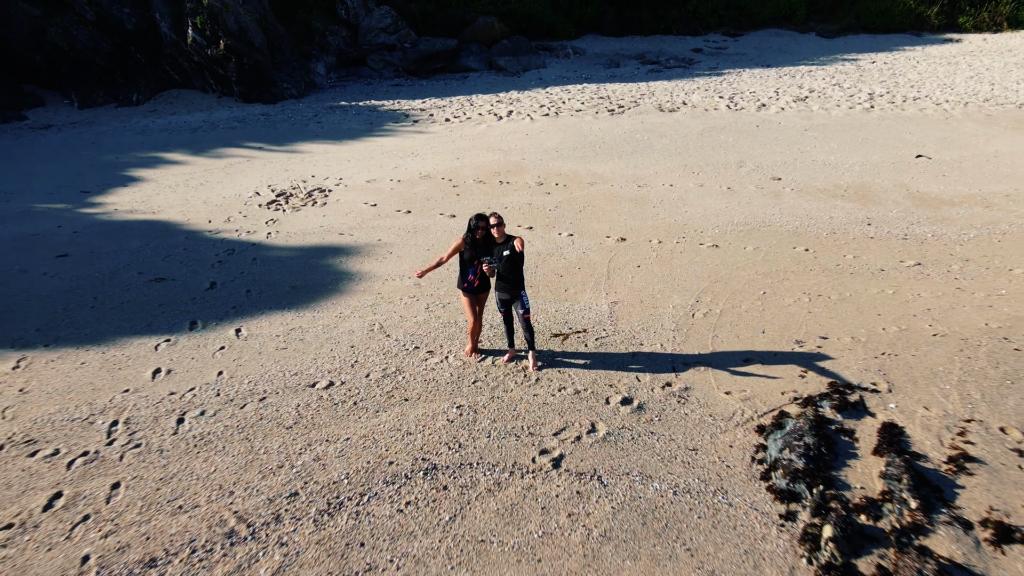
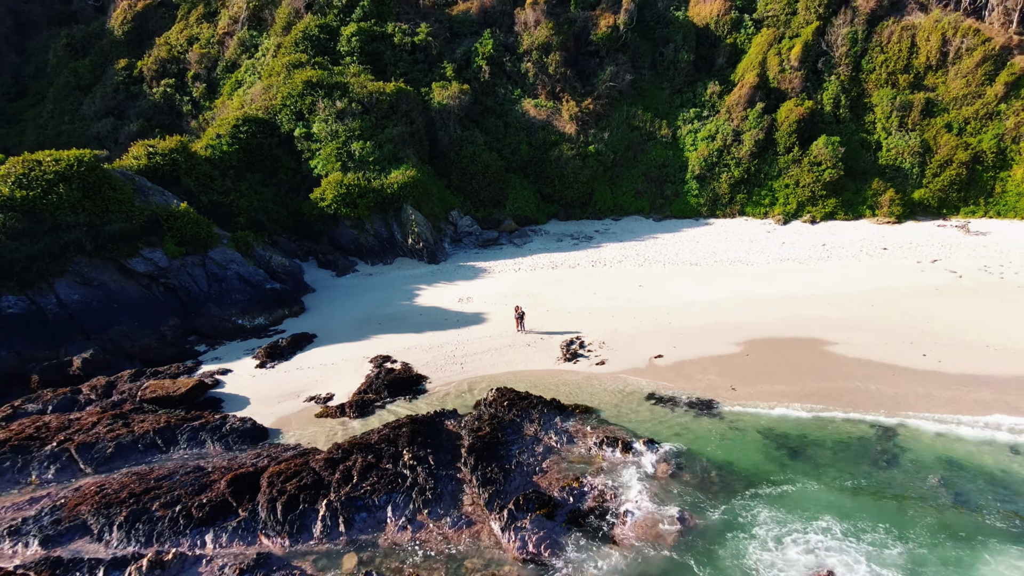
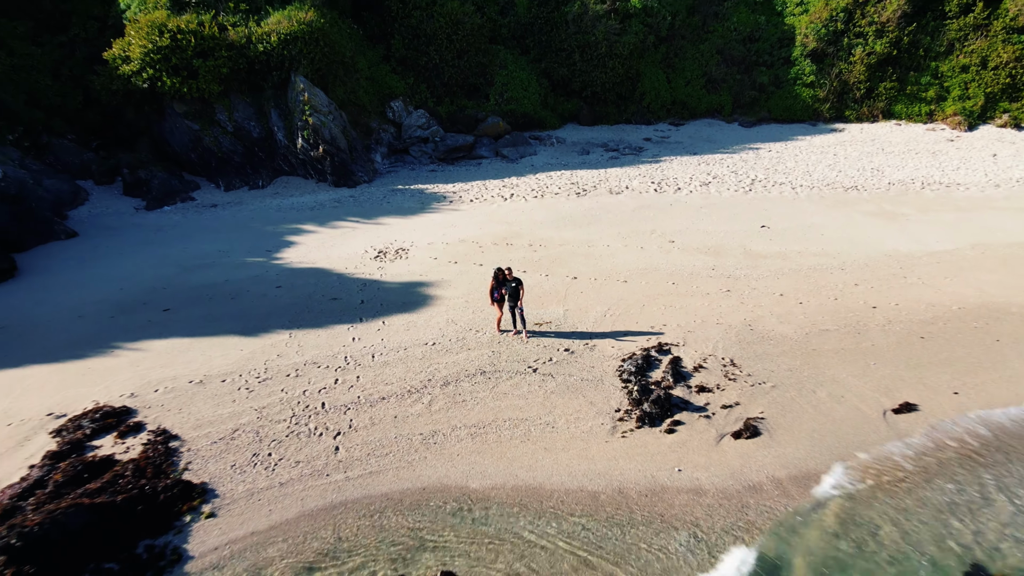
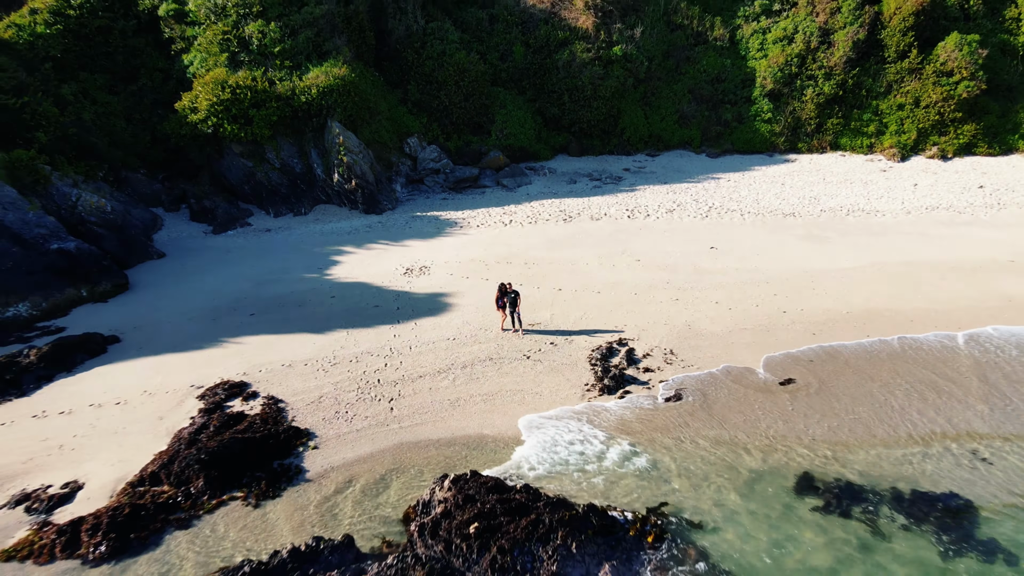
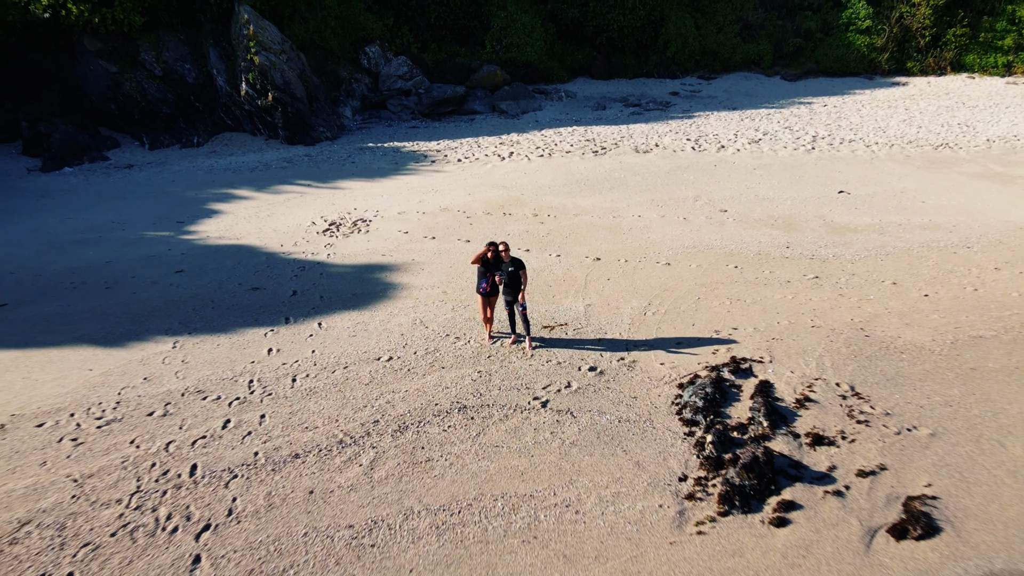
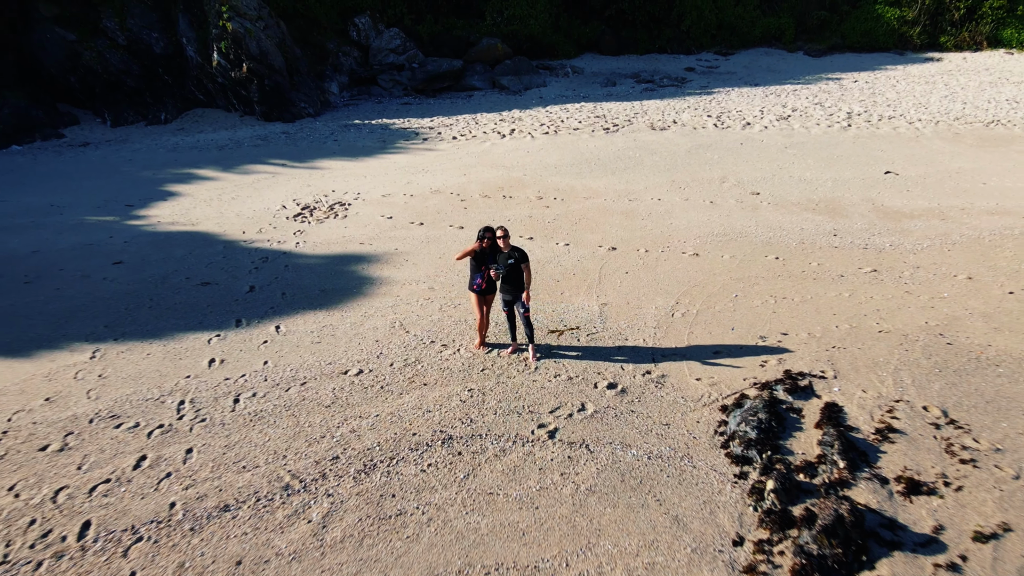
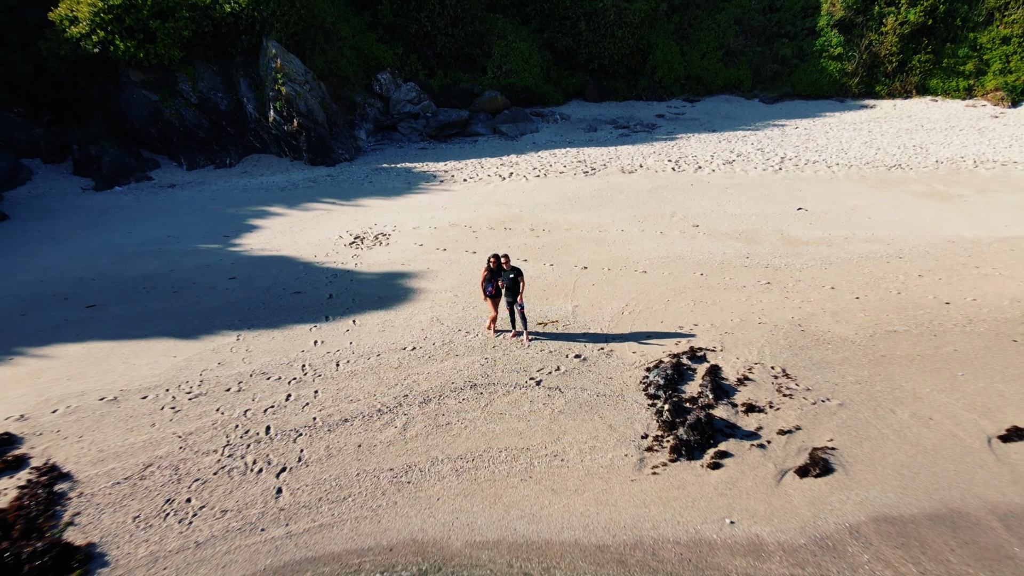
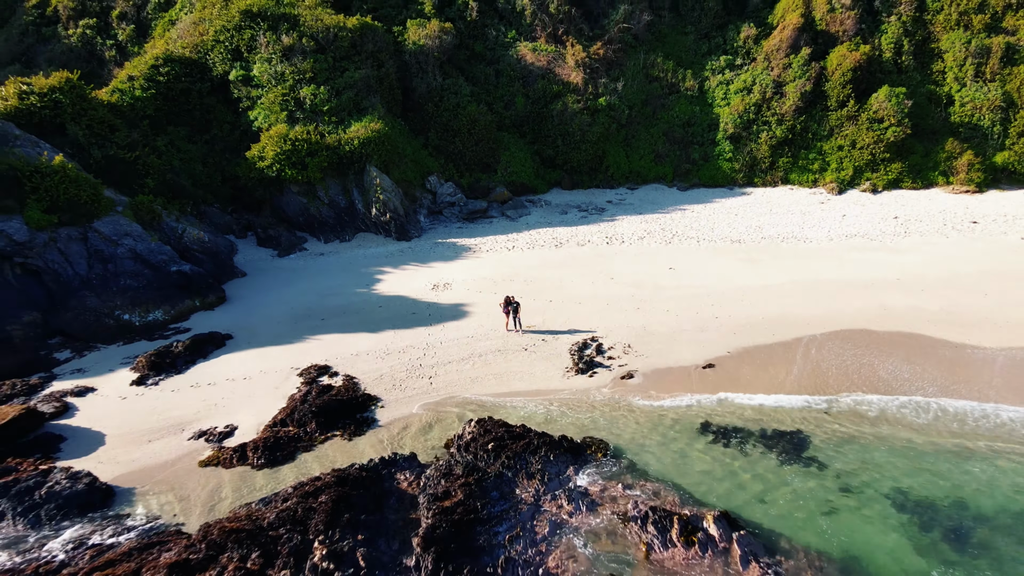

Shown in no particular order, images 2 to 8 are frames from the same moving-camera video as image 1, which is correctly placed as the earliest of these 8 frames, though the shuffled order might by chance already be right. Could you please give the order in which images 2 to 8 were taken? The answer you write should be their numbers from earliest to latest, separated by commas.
6, 5, 7, 3, 4, 8, 2
